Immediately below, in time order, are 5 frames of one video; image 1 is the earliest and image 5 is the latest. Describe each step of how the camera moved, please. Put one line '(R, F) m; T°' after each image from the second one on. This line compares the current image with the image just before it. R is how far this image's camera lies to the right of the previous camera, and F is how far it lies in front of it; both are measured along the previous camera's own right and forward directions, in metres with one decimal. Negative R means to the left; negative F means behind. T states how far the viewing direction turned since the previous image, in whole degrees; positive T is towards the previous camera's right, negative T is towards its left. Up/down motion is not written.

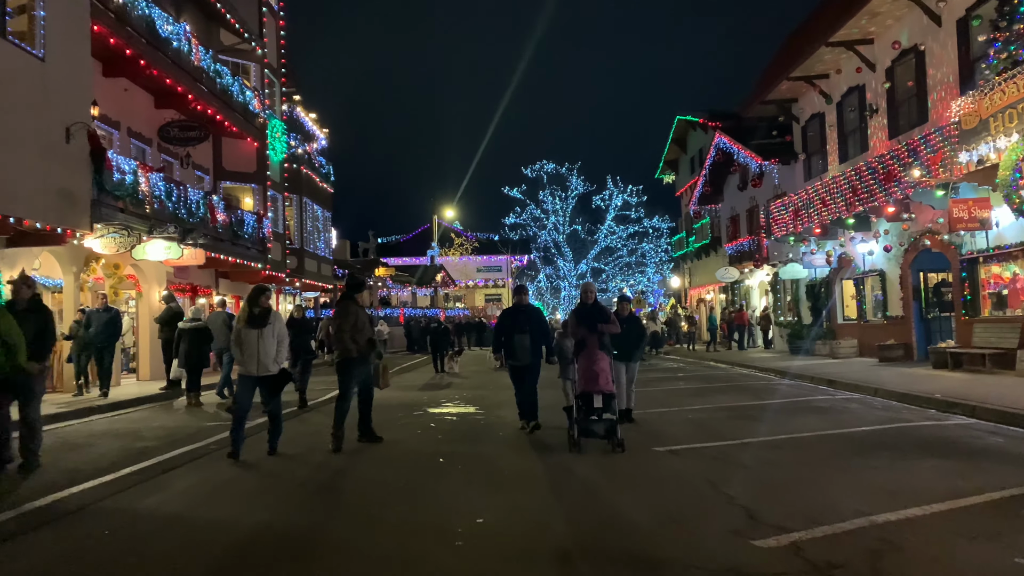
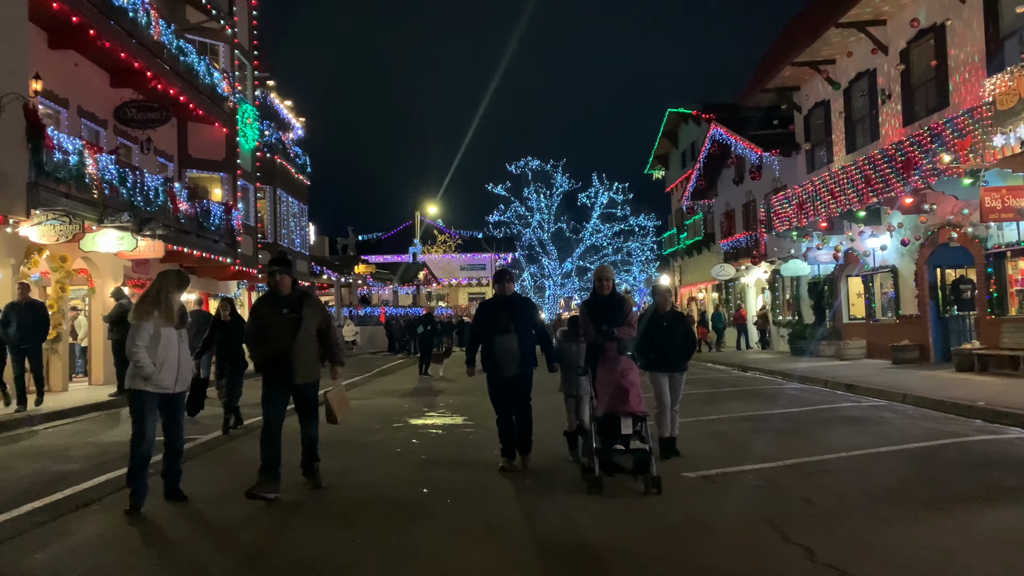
(-0.1, +1.4) m; +1°
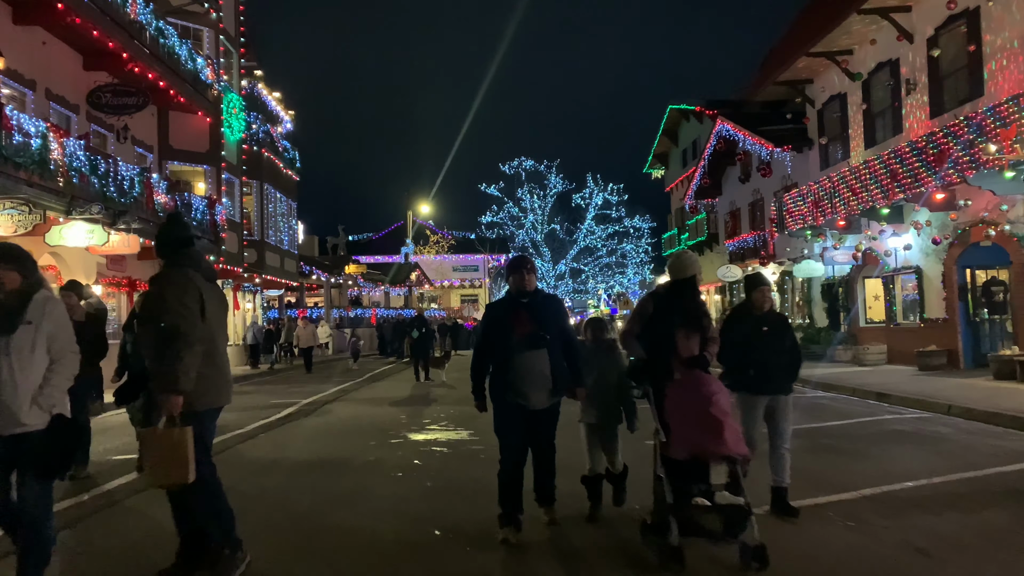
(-0.3, +1.1) m; +1°
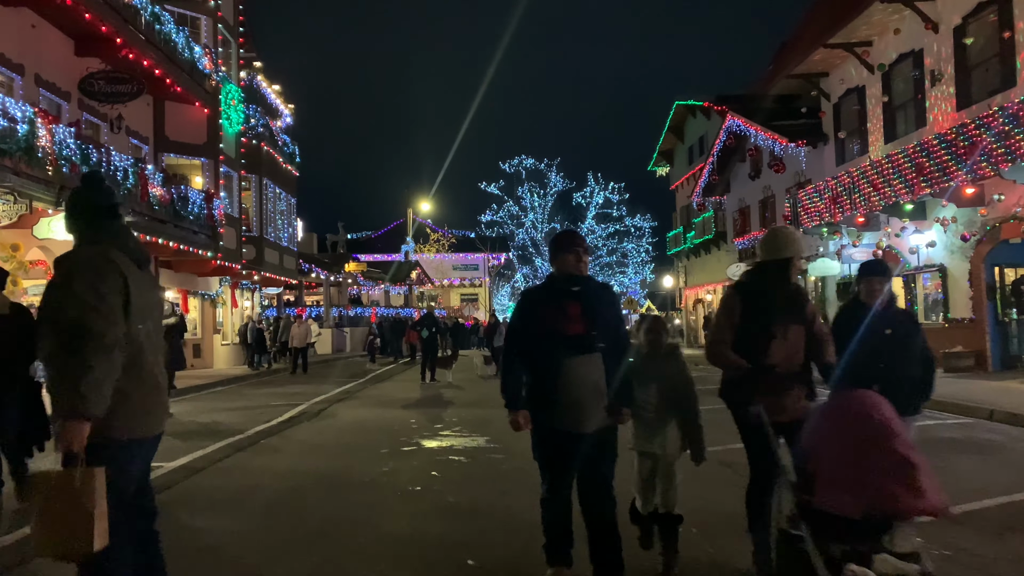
(-0.3, +0.7) m; 0°
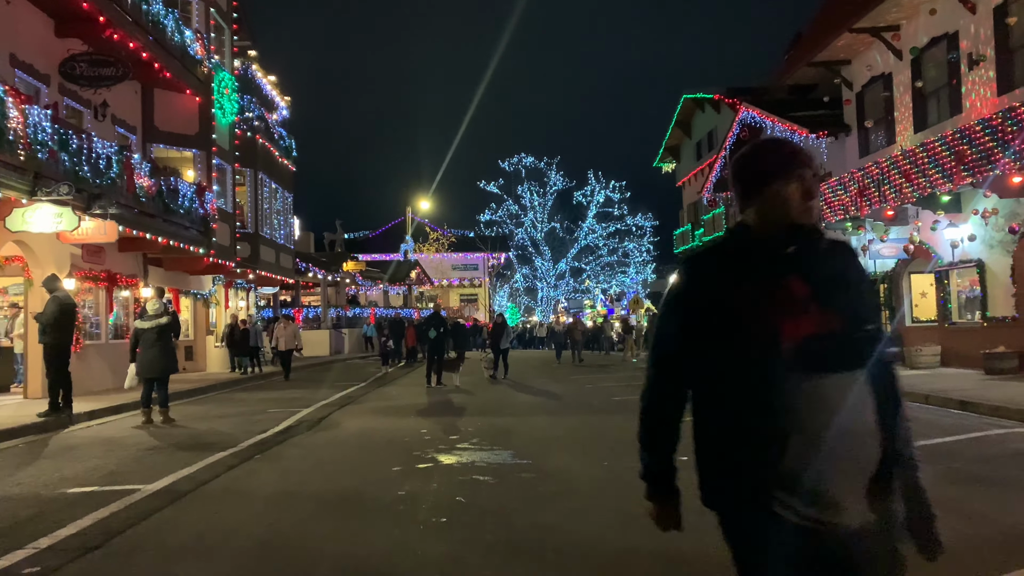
(-0.3, +1.0) m; 0°
